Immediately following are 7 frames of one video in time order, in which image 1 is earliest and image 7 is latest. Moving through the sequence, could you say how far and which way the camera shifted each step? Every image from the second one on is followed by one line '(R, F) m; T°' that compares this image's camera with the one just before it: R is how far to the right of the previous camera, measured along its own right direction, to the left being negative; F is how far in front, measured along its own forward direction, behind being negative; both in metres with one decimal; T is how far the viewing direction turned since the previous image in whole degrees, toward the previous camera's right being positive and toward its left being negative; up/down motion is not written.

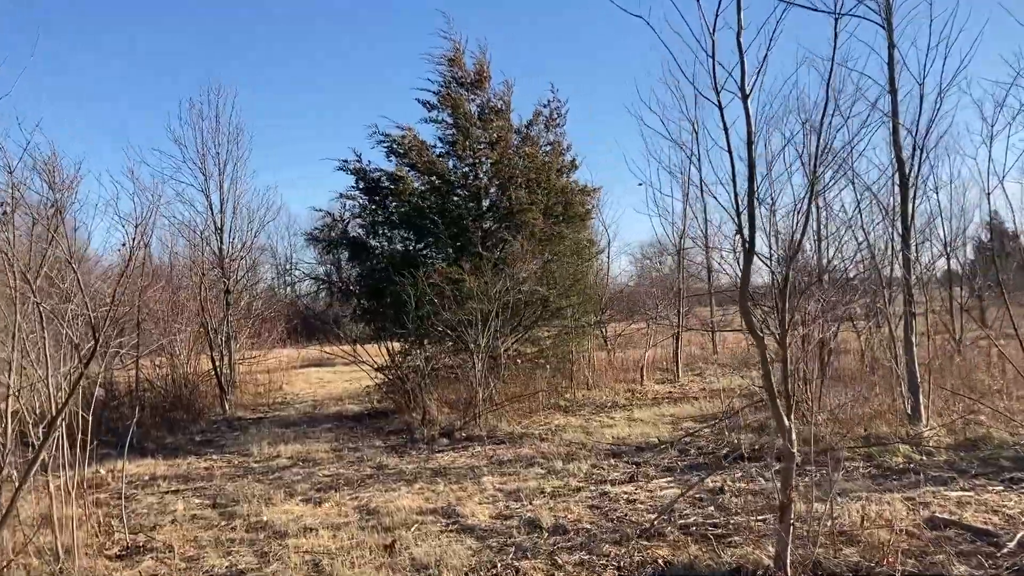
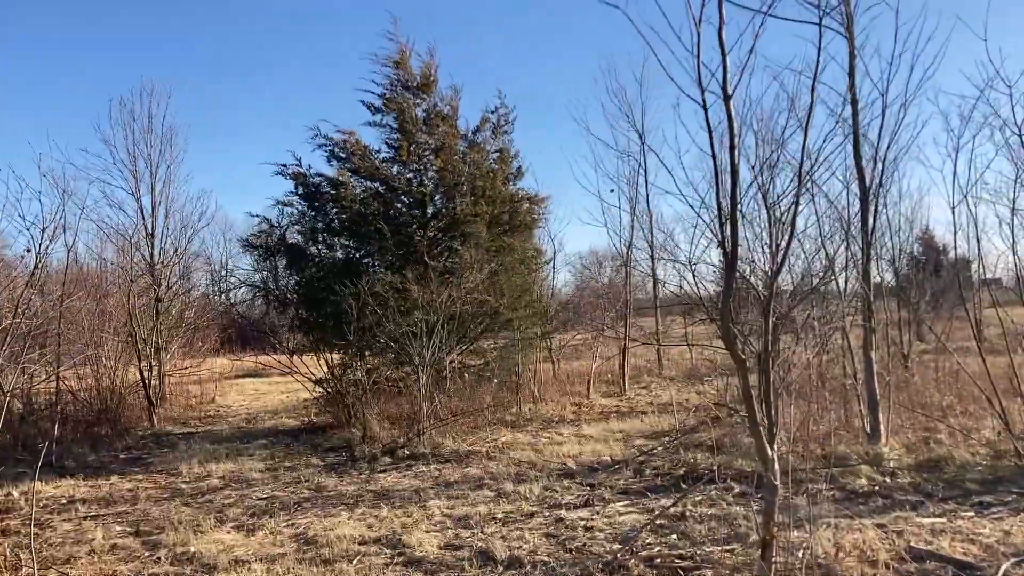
(-0.1, +0.3) m; +4°
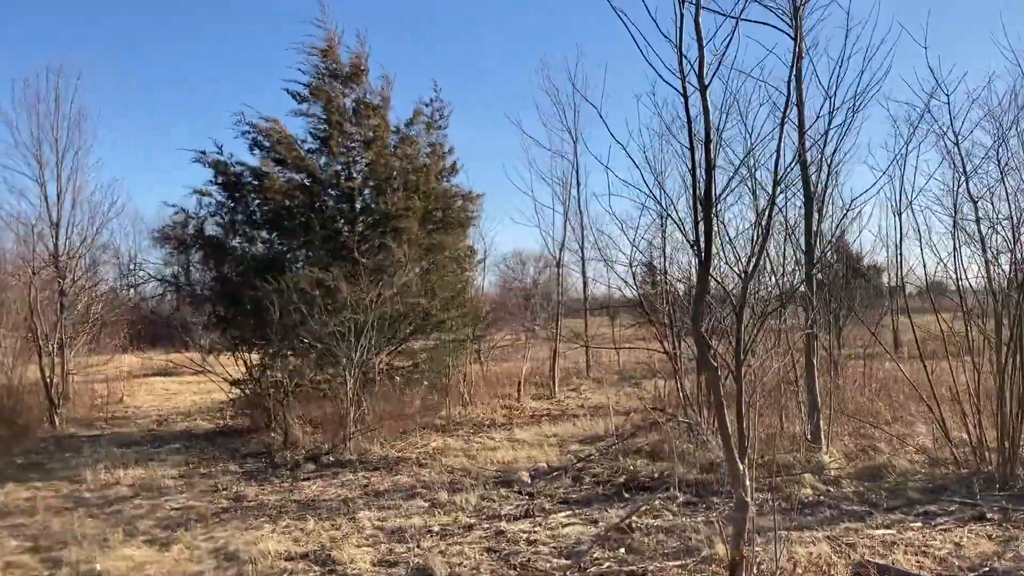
(-0.1, +0.3) m; +5°
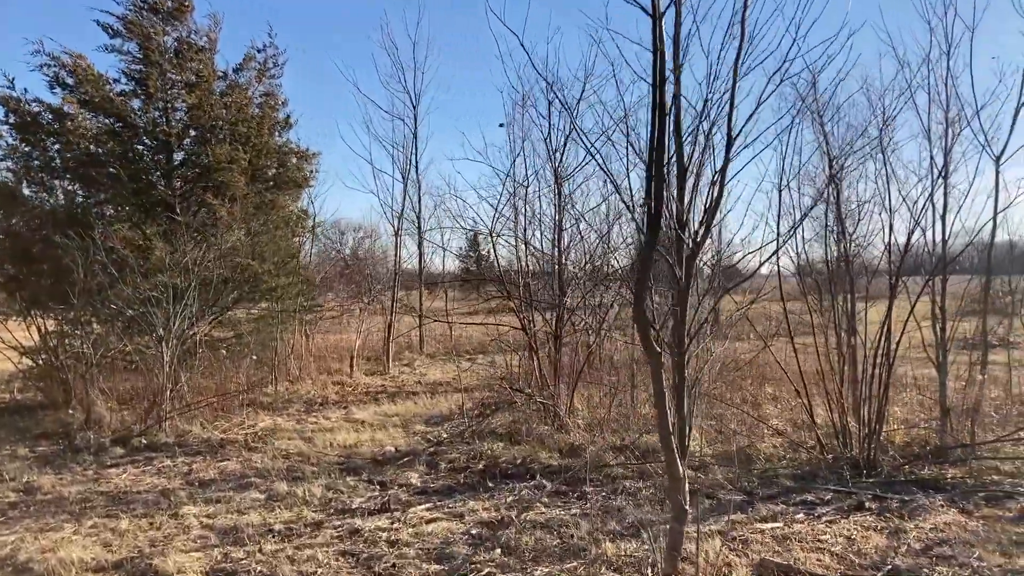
(-0.2, +0.5) m; +11°
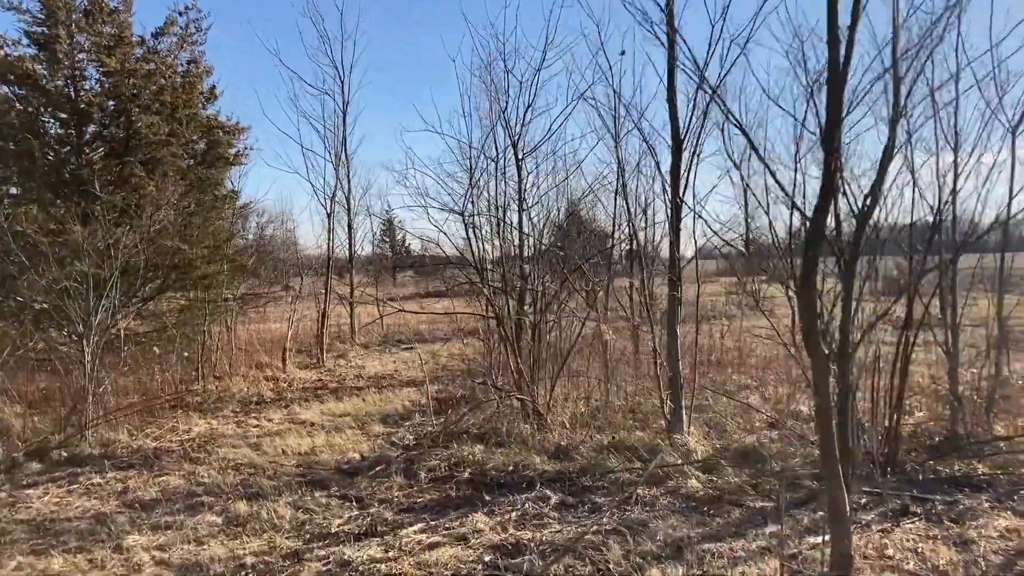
(-0.4, +0.6) m; +6°
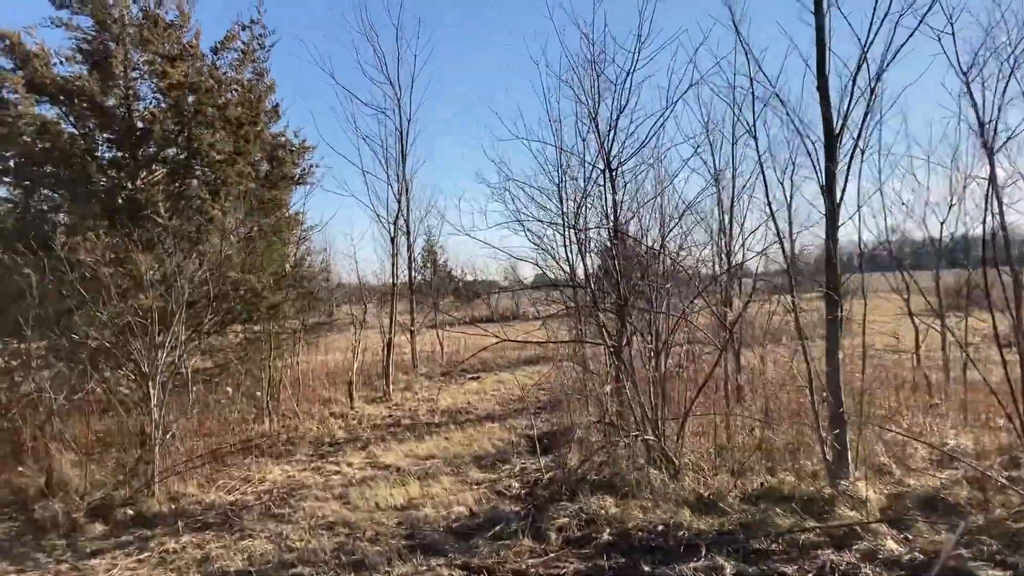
(-0.5, +0.7) m; -2°
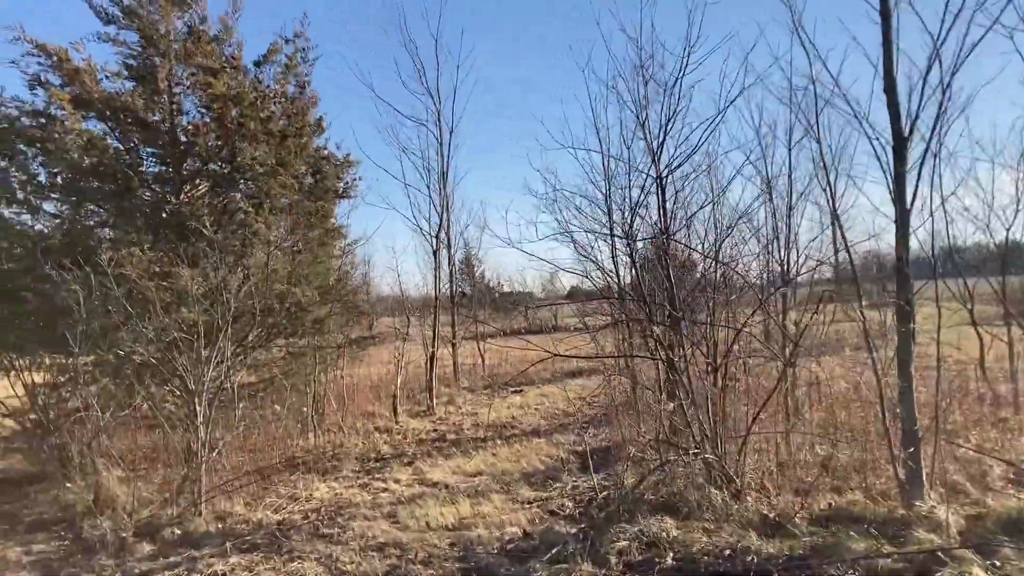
(-0.1, +0.1) m; -2°
